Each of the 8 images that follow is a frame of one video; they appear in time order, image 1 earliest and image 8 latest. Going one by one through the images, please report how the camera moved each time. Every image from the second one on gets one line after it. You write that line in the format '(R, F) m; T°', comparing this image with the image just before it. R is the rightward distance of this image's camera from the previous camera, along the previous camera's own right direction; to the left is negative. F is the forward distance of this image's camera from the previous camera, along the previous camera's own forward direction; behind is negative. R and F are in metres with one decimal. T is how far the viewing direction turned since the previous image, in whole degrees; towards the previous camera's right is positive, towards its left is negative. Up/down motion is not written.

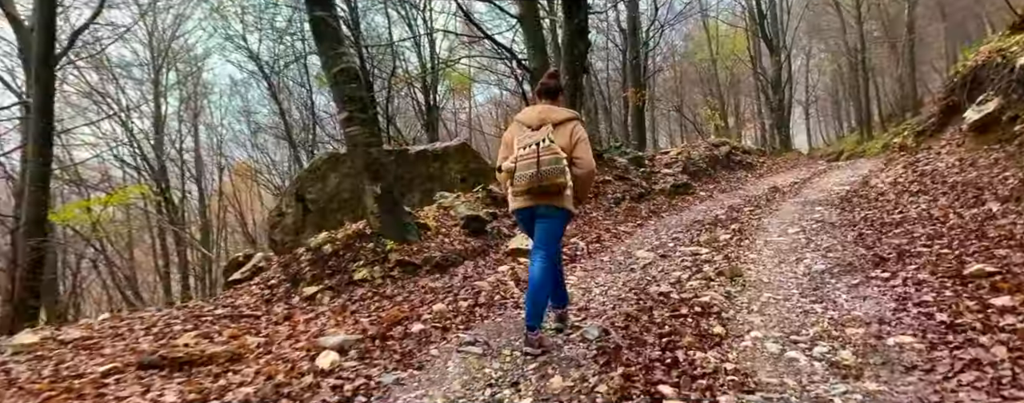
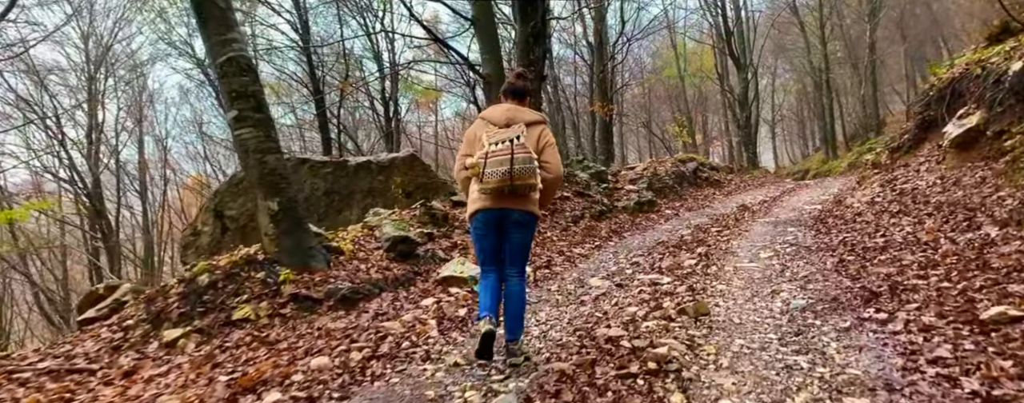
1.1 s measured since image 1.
(+0.4, +1.1) m; +3°
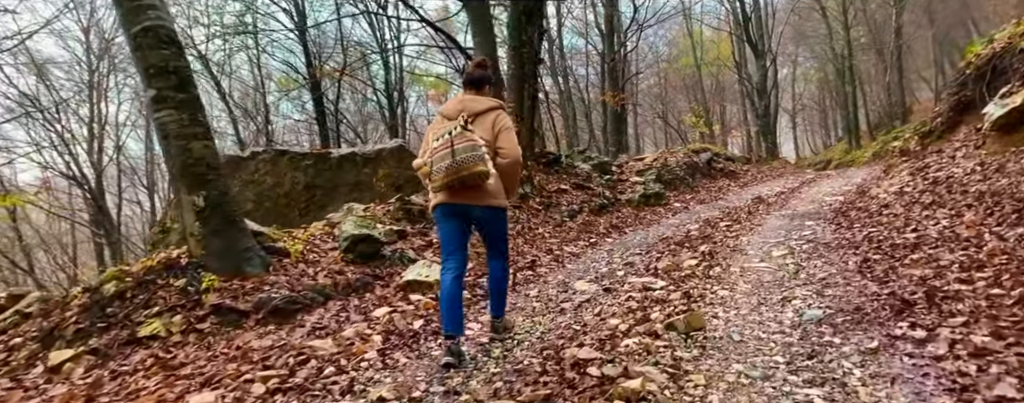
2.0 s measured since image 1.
(+0.4, +0.8) m; -2°
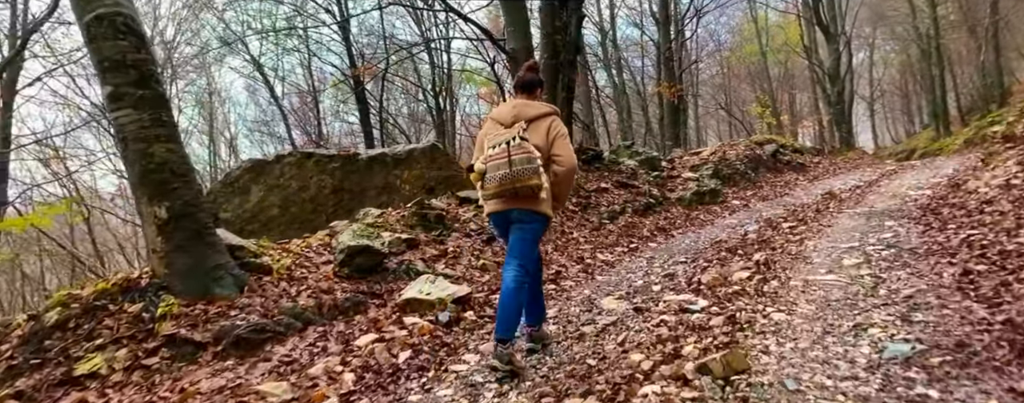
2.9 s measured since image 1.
(+0.4, +0.8) m; -6°
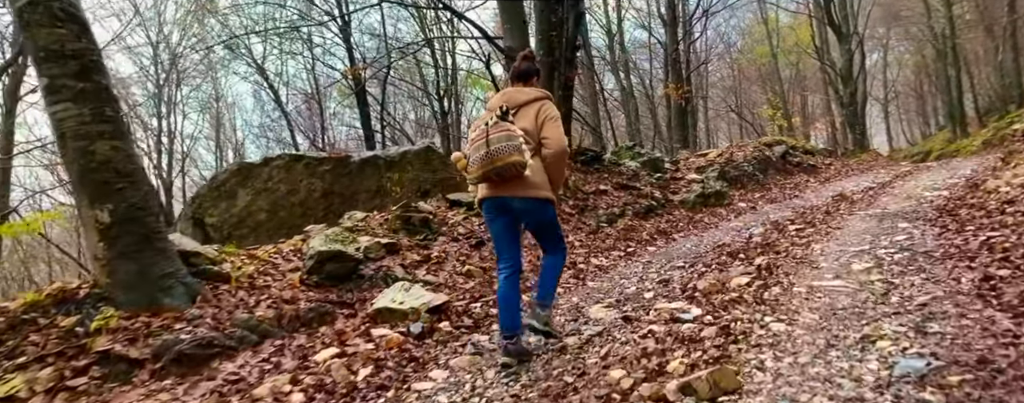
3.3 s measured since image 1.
(+0.2, +0.3) m; -1°
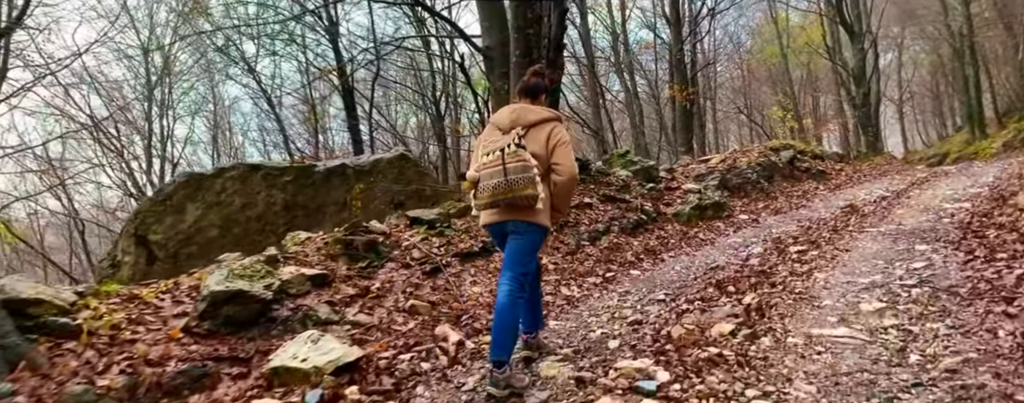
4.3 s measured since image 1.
(+0.5, +0.8) m; -1°
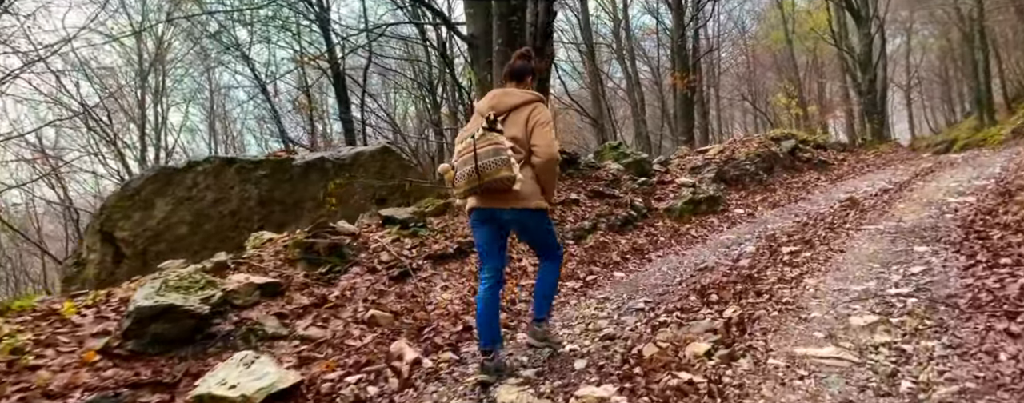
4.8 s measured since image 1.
(+0.3, +0.3) m; 0°
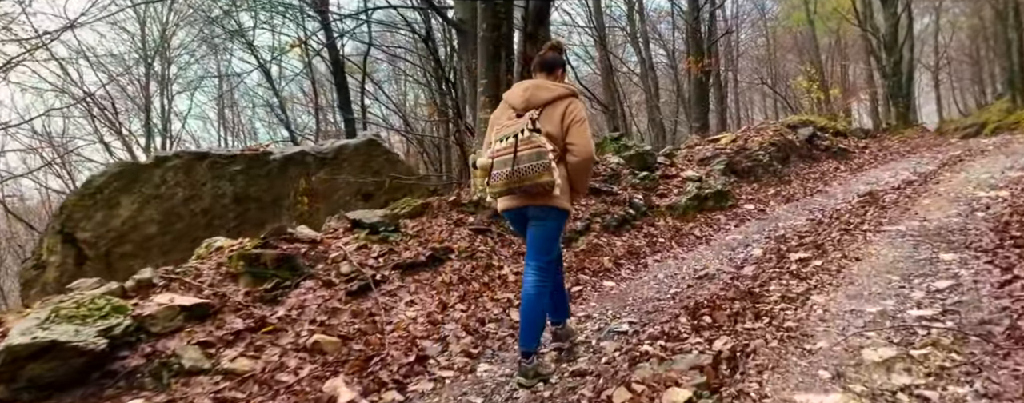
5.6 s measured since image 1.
(+0.4, +0.6) m; -2°
